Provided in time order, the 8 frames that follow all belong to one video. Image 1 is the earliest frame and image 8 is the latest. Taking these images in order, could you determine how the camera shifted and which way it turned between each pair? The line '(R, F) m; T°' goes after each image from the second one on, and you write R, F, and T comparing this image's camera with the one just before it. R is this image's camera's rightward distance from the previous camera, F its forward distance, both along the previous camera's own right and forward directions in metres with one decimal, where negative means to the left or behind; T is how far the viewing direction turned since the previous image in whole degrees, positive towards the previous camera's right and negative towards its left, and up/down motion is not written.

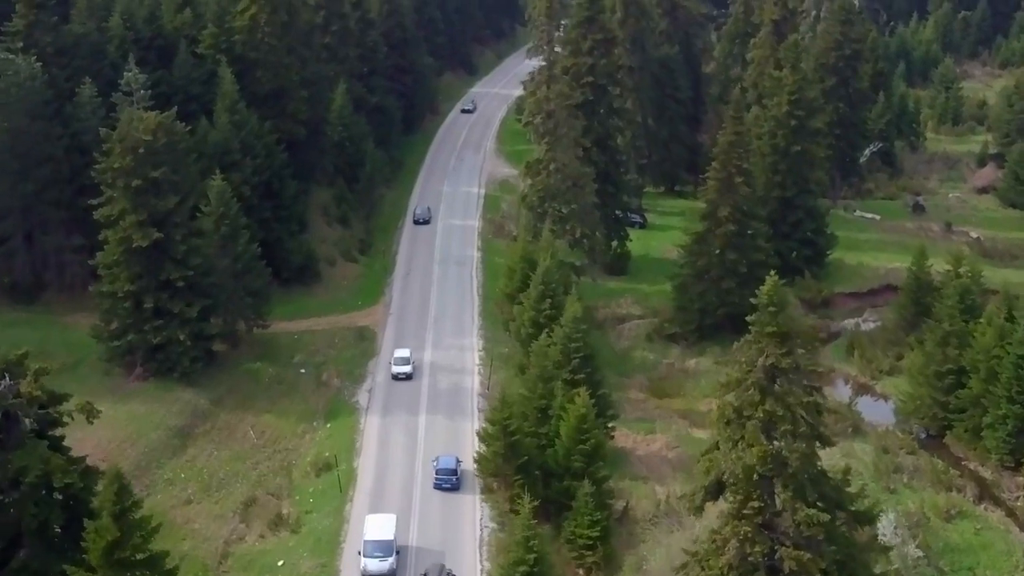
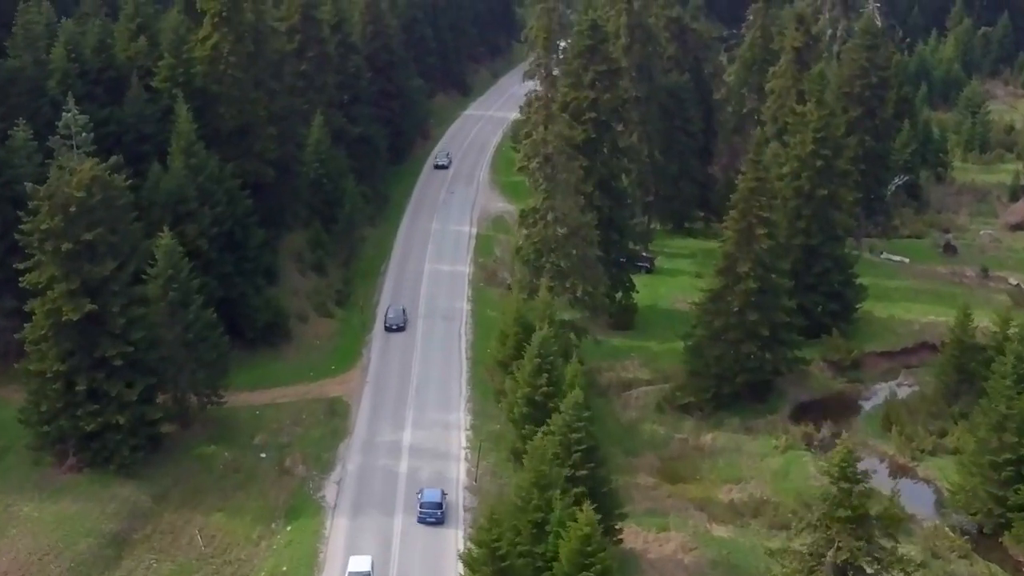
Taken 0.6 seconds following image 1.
(+0.2, +6.3) m; 0°
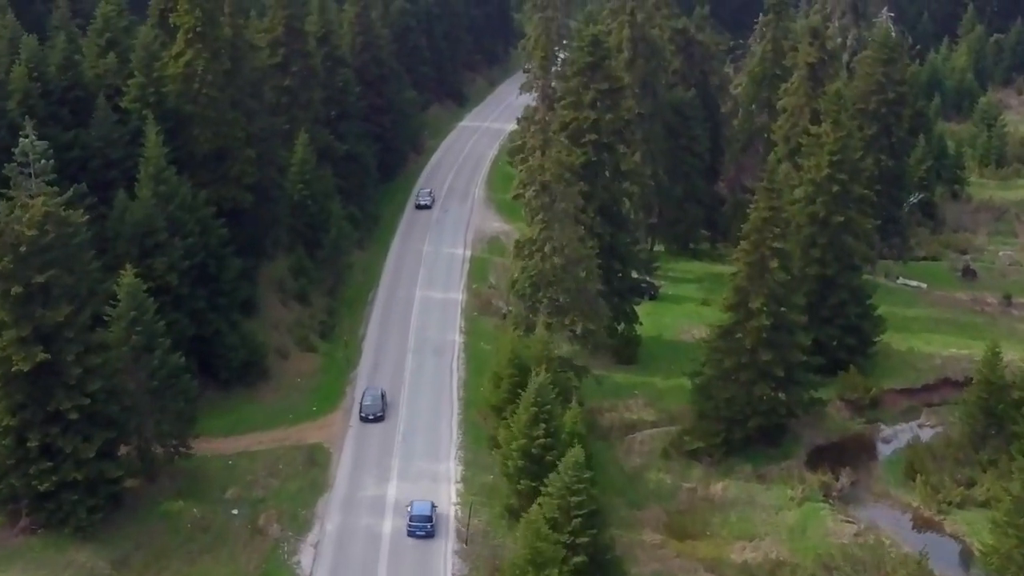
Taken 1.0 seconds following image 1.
(+0.1, +3.5) m; 0°
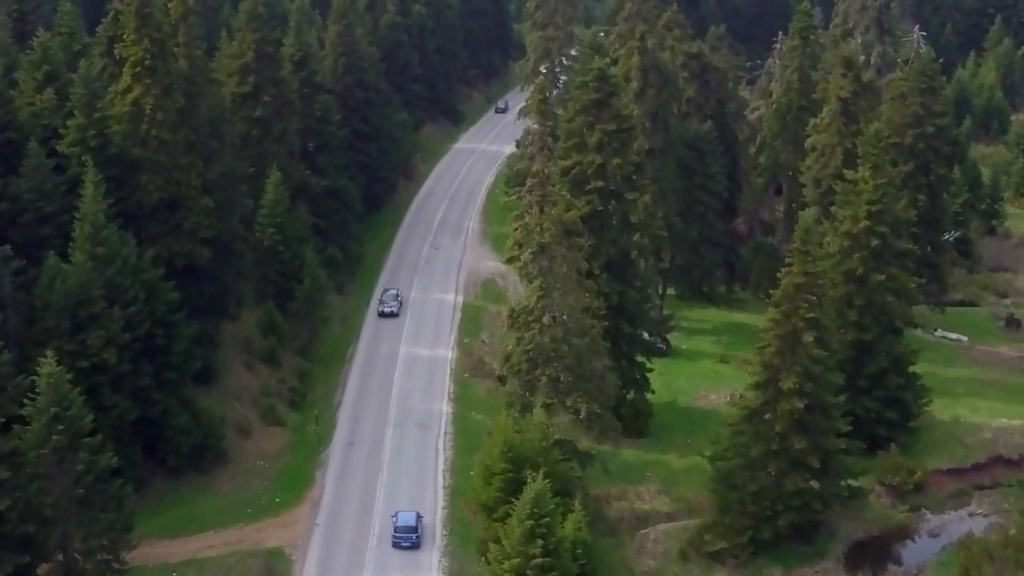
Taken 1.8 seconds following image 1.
(+0.2, +6.2) m; 0°
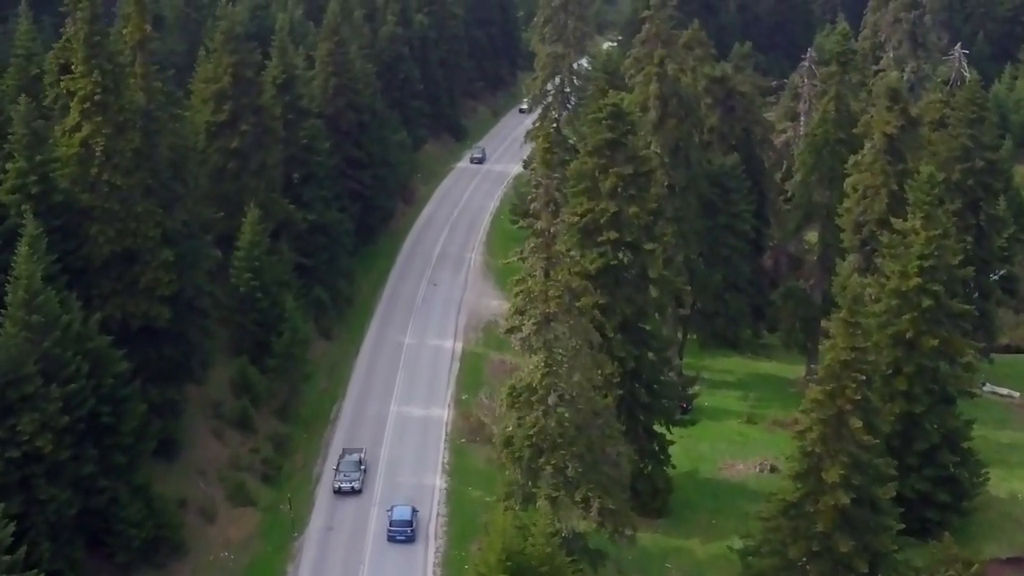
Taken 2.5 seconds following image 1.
(+0.2, +5.4) m; 0°
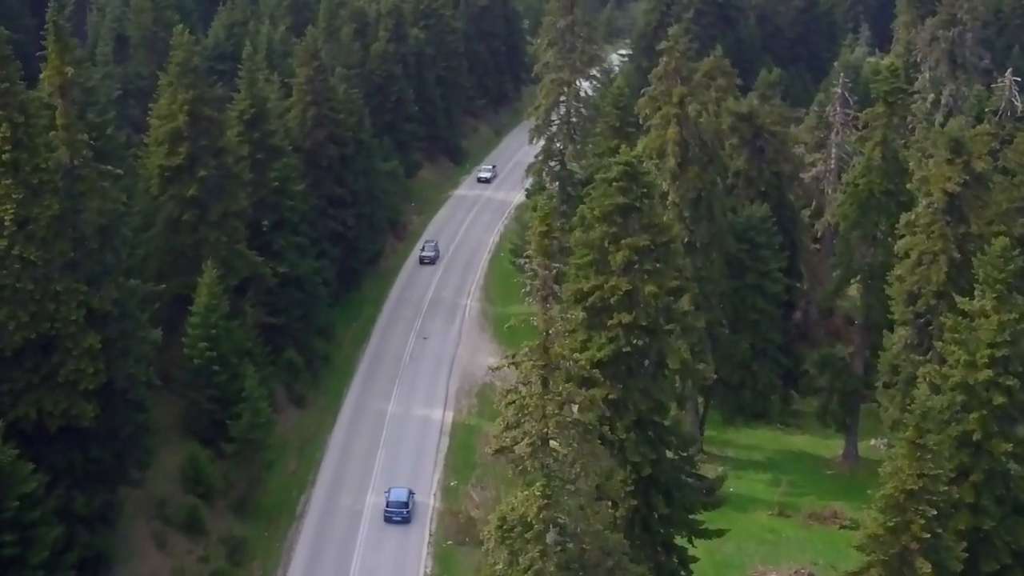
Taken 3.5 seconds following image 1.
(+0.3, +6.3) m; 0°
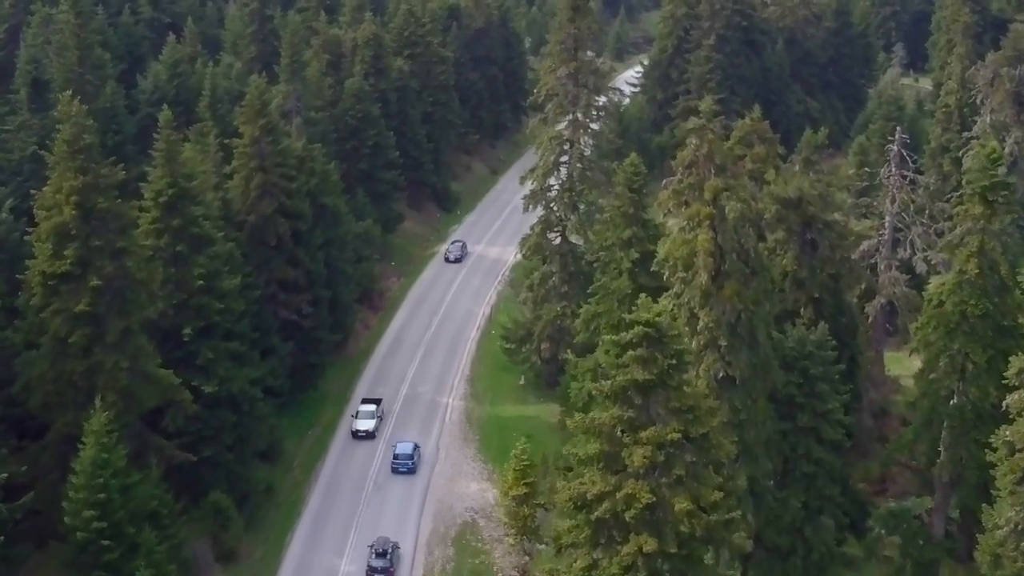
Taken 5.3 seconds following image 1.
(+0.5, +9.8) m; 0°
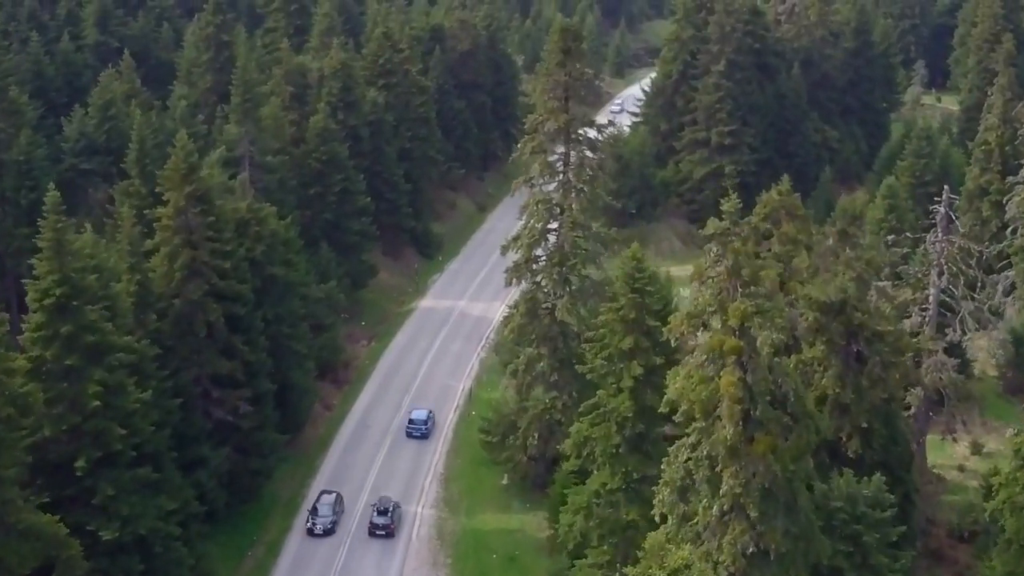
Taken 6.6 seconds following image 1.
(+0.5, +7.4) m; 0°
